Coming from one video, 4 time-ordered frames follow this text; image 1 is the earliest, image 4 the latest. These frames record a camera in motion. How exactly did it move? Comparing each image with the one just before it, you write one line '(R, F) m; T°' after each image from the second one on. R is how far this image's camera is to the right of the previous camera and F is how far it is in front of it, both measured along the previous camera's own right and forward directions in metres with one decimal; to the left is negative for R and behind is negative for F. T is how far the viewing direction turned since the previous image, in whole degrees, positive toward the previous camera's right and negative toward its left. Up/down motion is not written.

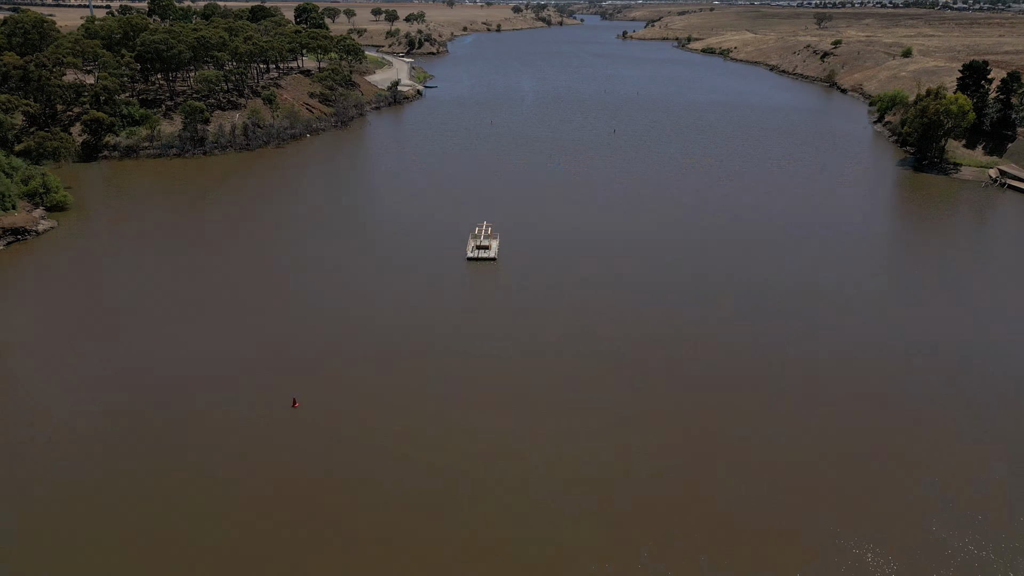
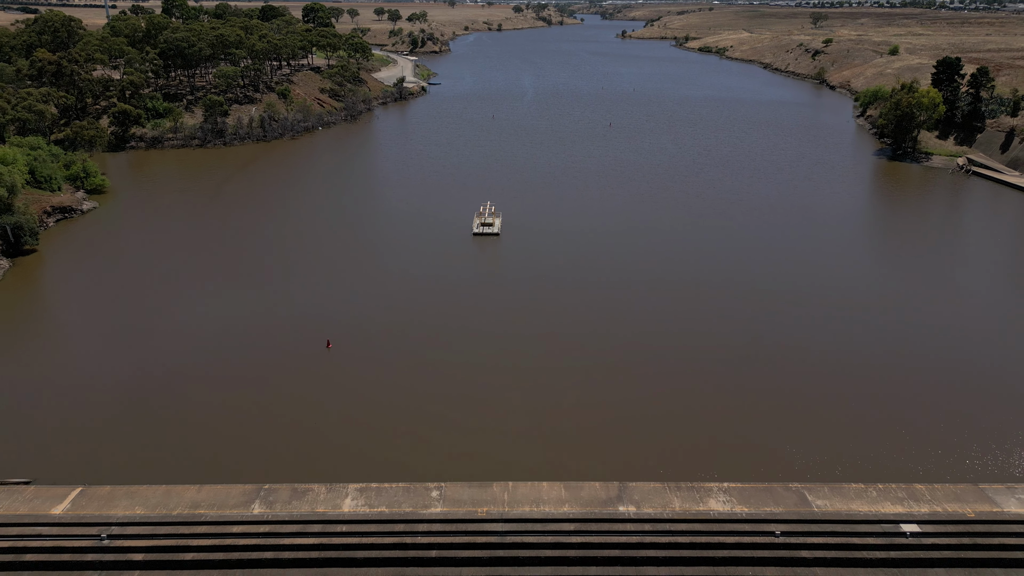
(0.0, -1.8) m; 0°
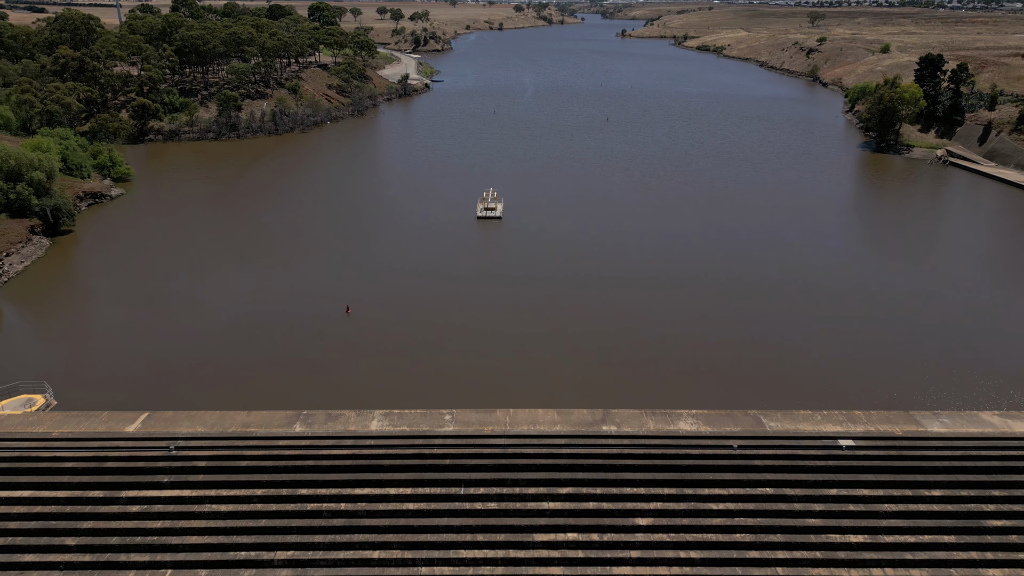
(0.0, -1.3) m; 0°
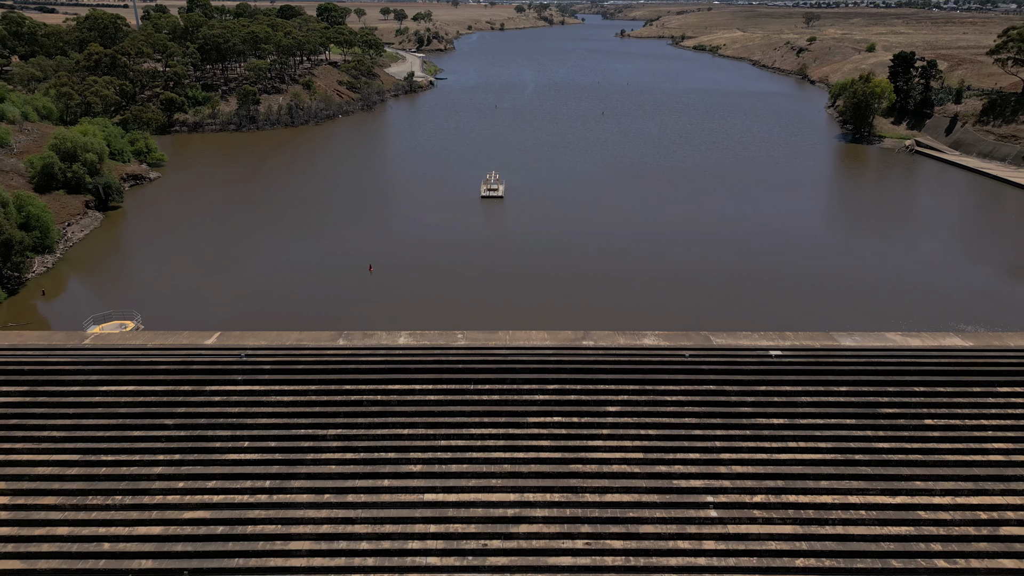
(0.0, -2.2) m; 0°
